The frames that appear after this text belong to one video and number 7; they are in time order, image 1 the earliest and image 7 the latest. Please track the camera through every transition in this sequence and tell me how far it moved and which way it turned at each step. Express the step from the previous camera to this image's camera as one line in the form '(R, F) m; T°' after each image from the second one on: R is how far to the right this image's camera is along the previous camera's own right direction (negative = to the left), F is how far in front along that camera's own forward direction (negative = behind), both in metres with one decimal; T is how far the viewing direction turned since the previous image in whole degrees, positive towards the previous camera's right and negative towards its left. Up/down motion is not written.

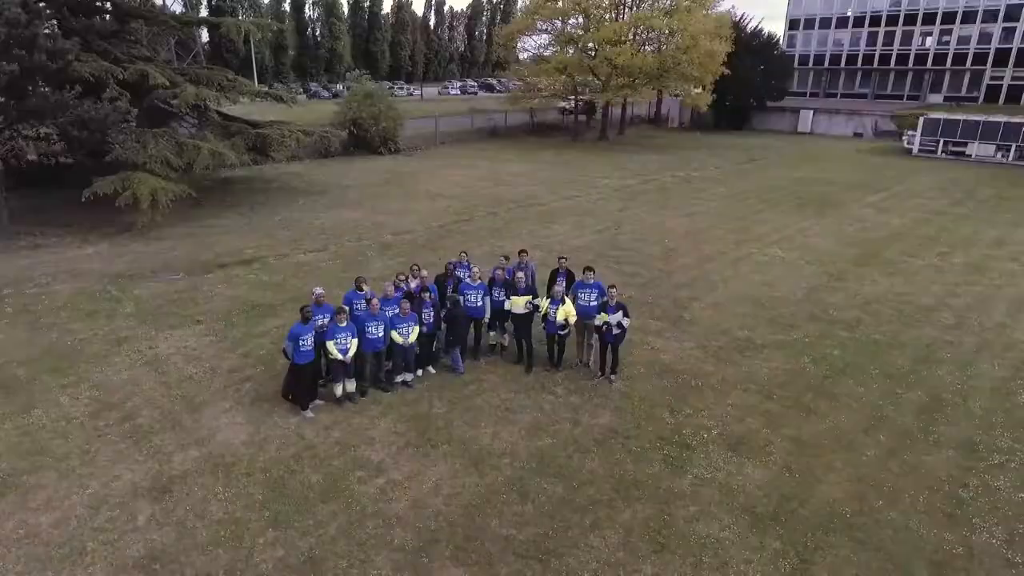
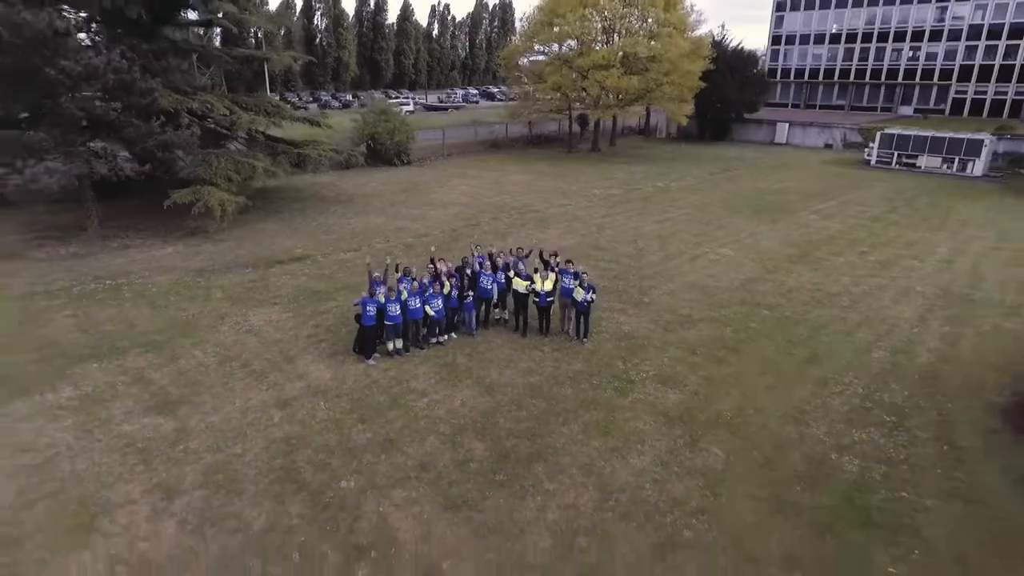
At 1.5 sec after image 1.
(0.0, -3.0) m; 0°
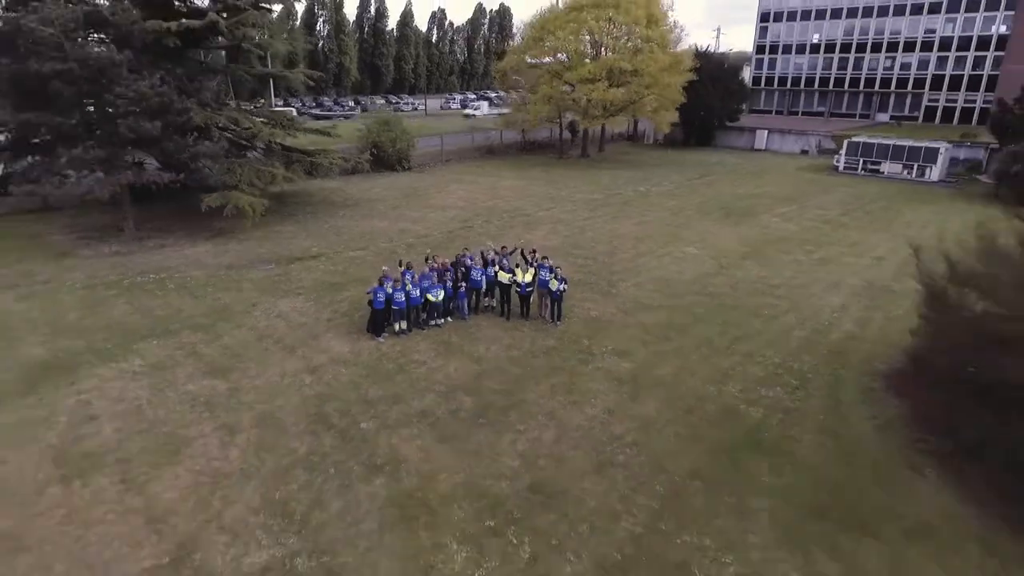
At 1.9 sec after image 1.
(+0.2, -2.2) m; 0°
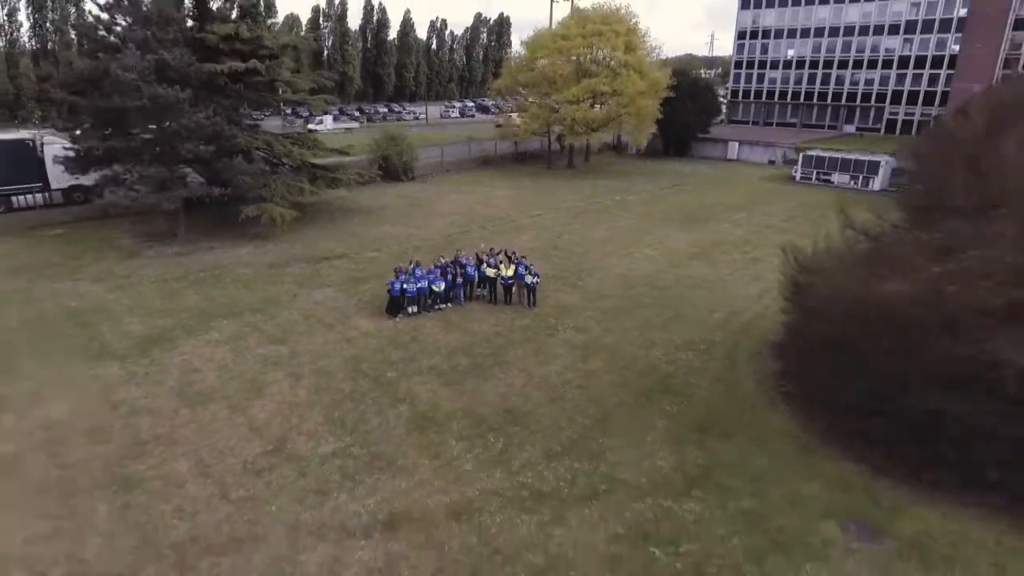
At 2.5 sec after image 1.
(+0.3, -3.8) m; 0°
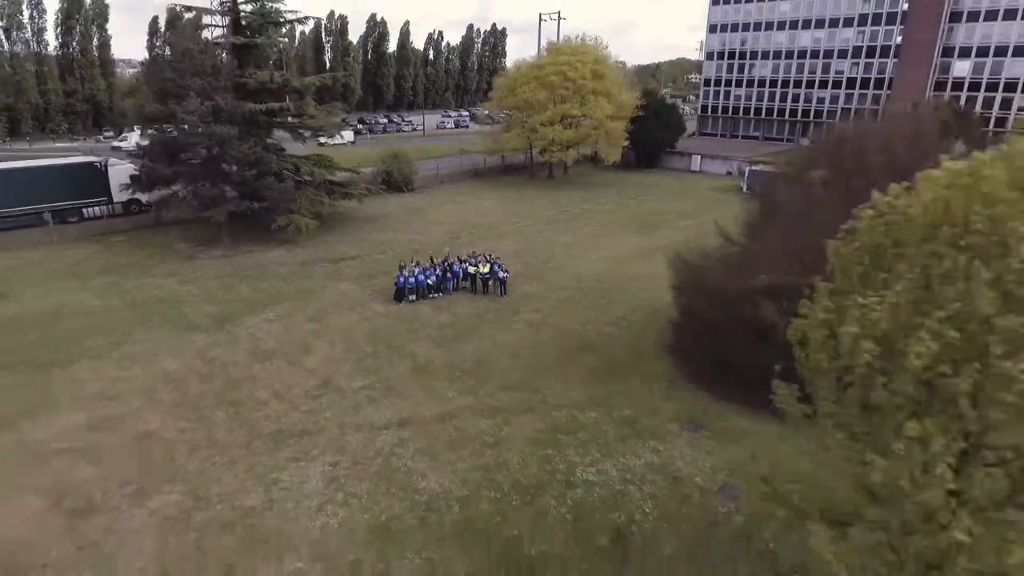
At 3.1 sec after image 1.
(+0.6, -5.4) m; 0°
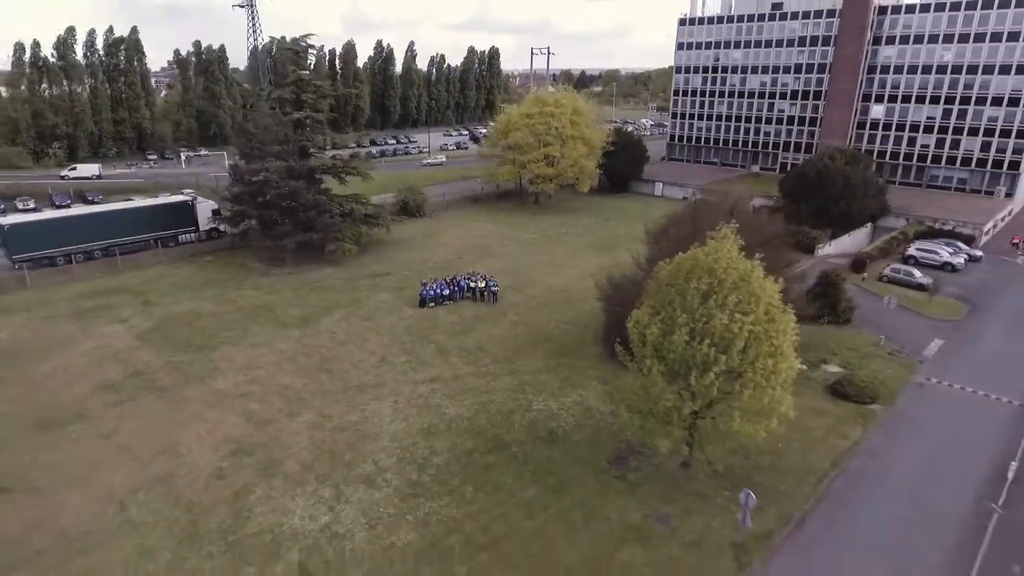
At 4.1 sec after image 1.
(+0.4, -9.7) m; 0°
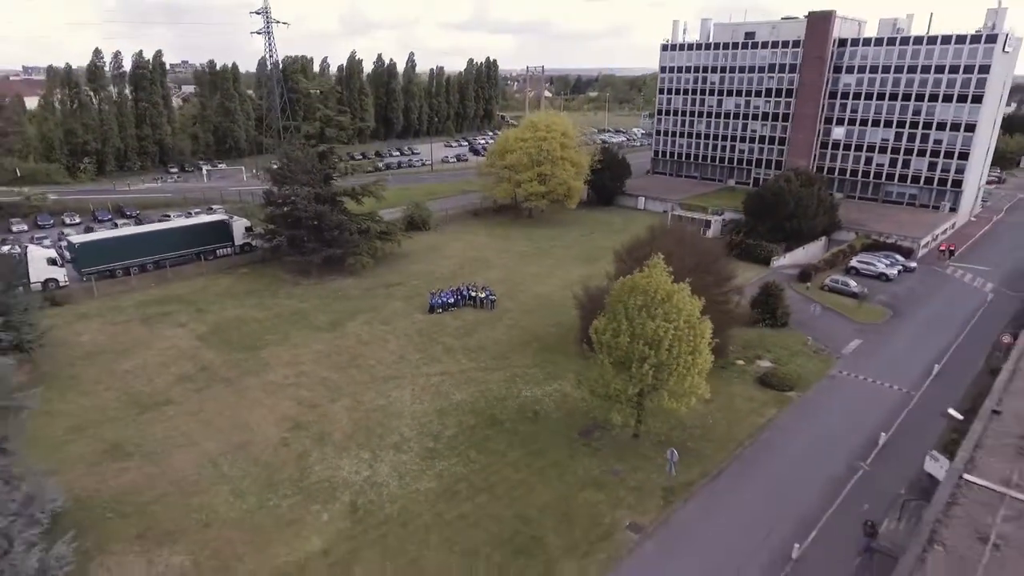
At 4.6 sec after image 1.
(+0.2, -5.9) m; 0°
